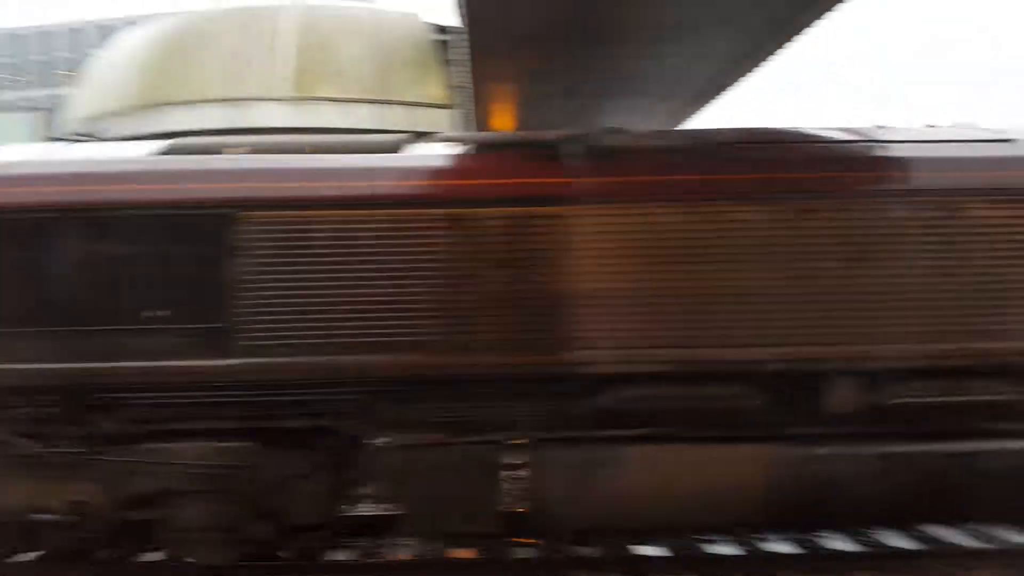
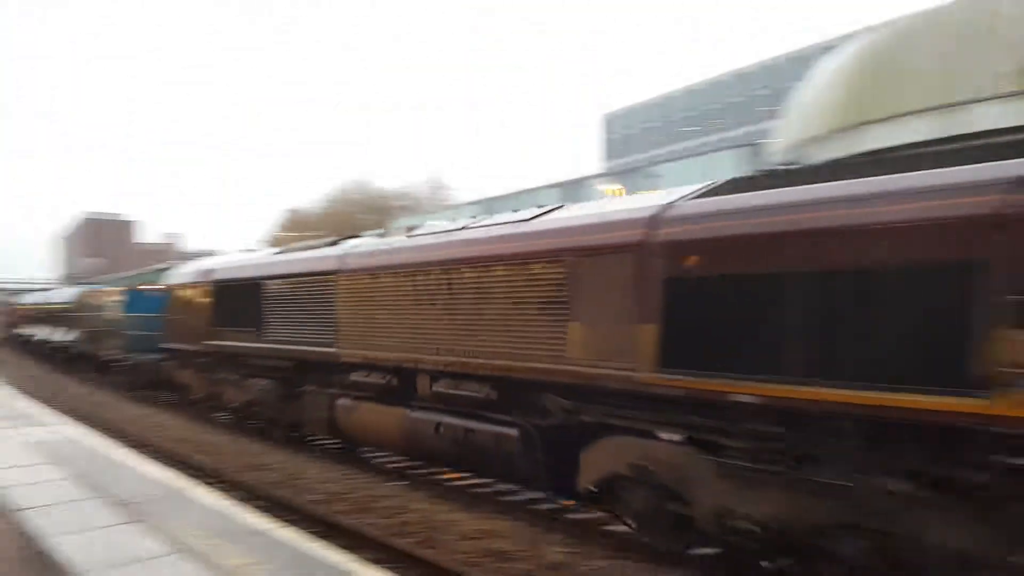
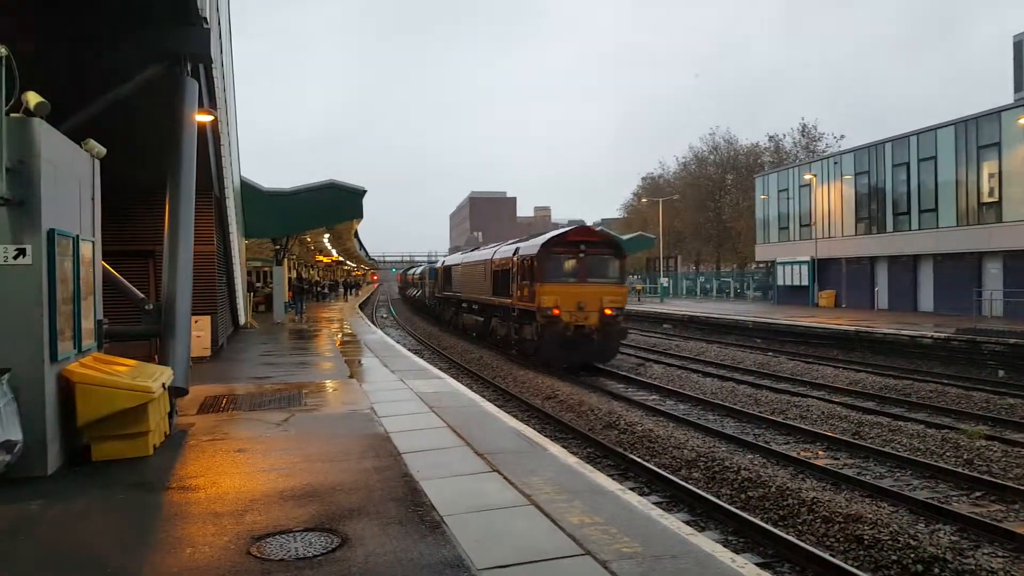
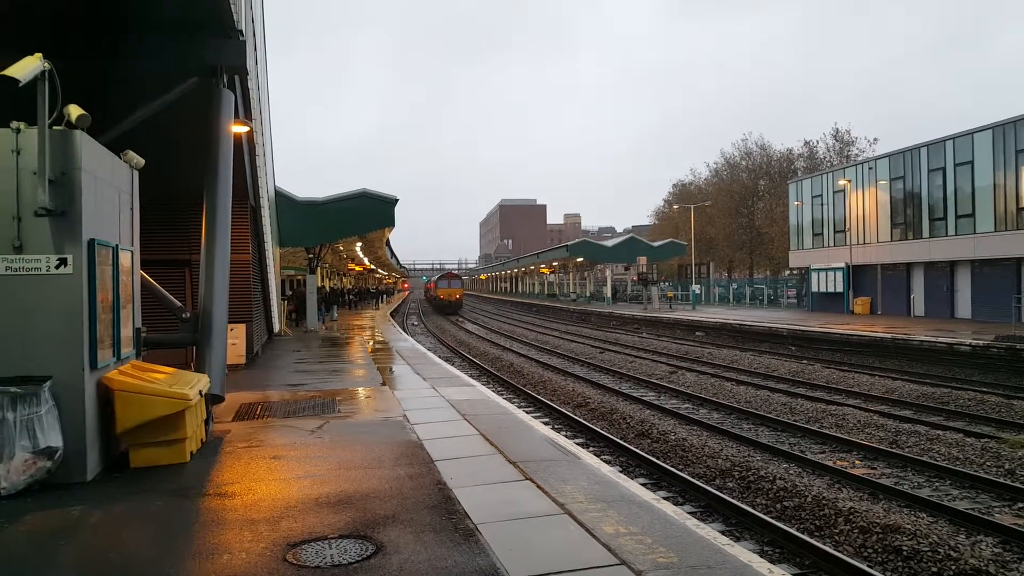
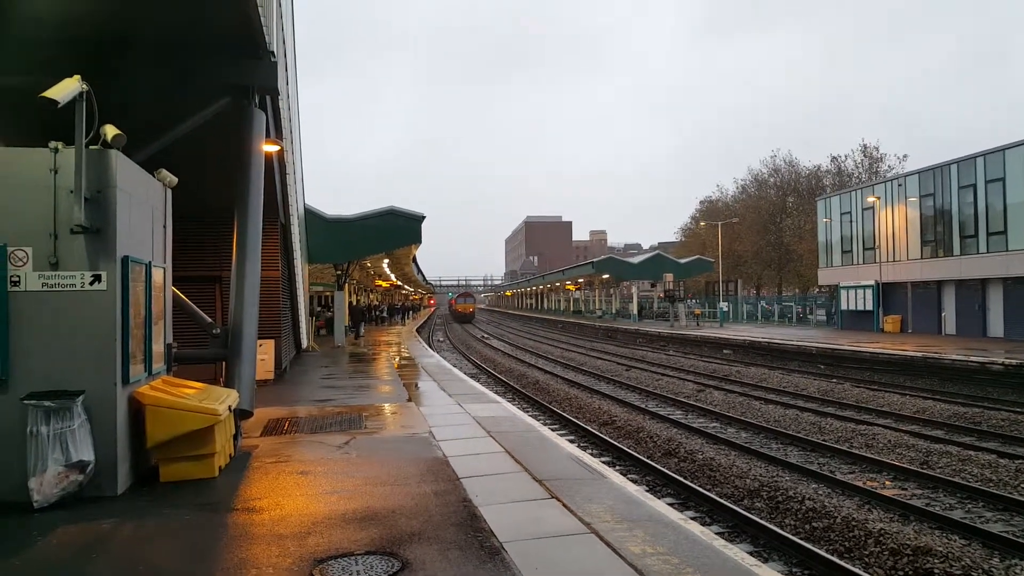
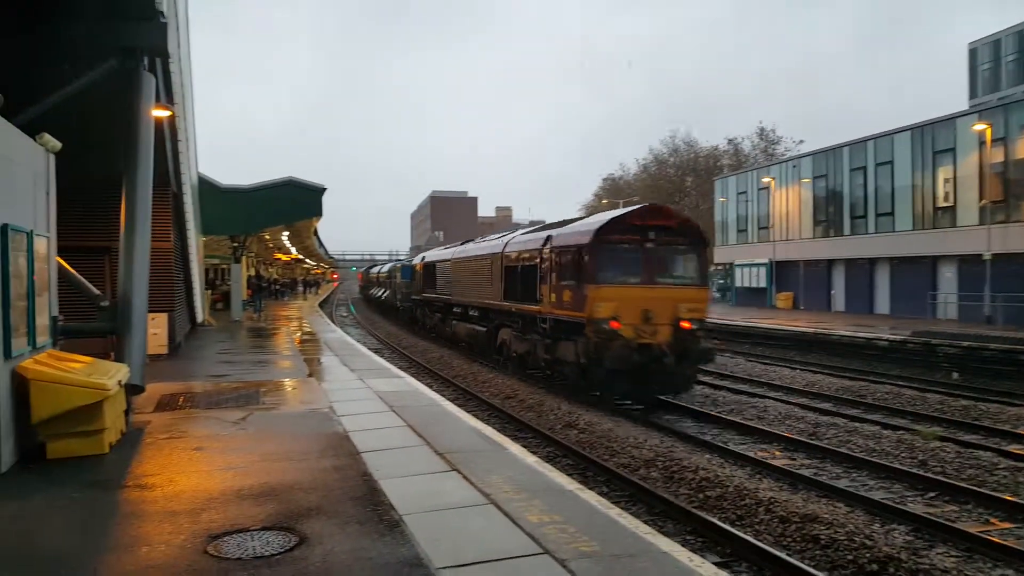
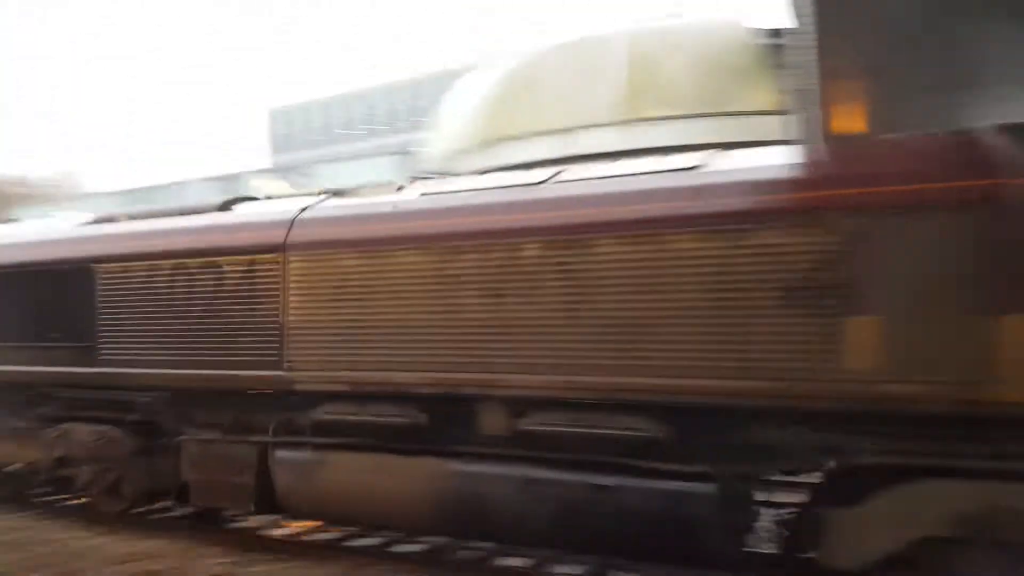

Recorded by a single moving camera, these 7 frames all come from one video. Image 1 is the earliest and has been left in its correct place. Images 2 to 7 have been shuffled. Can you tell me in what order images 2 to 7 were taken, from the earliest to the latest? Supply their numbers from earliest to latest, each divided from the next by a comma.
7, 2, 6, 3, 4, 5
